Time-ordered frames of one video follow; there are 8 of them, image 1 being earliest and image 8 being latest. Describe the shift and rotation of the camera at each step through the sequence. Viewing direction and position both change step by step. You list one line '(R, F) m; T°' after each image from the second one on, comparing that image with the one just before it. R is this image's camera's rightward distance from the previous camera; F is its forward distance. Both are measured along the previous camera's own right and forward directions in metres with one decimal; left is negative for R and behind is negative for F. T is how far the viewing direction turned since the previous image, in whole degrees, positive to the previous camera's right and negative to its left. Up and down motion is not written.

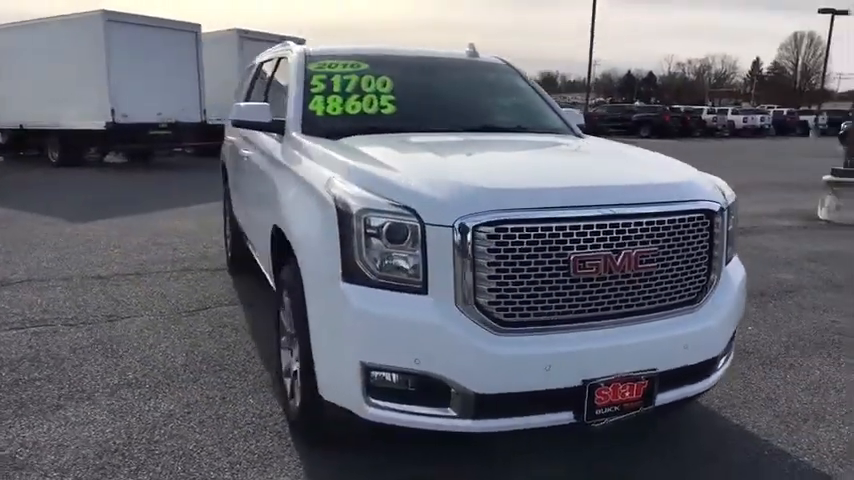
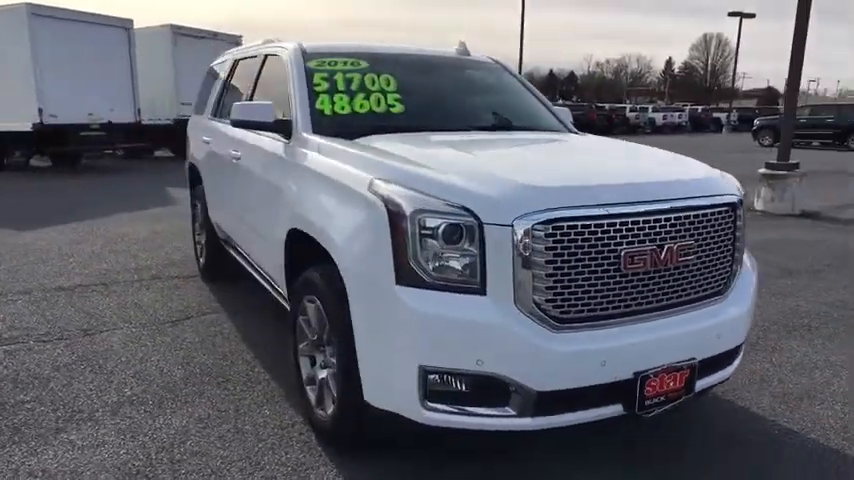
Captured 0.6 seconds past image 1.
(-0.5, +0.1) m; +6°
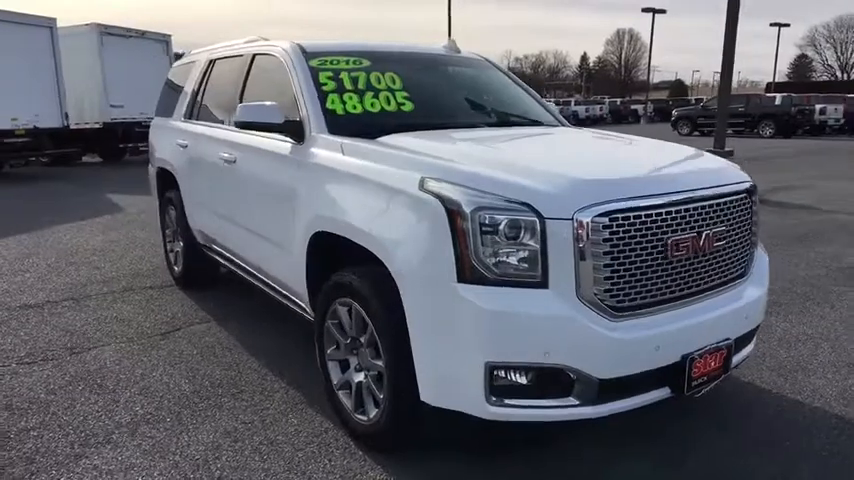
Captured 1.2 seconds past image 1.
(-0.6, 0.0) m; +7°
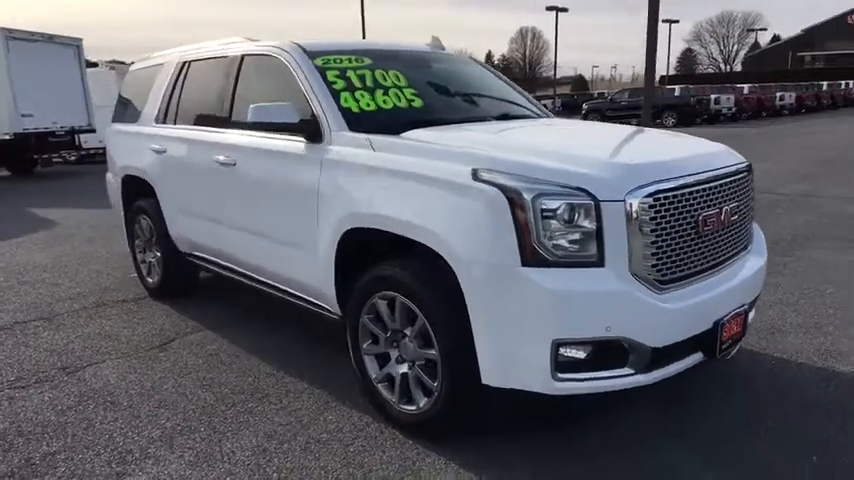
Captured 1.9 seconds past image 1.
(-0.7, -0.1) m; +8°
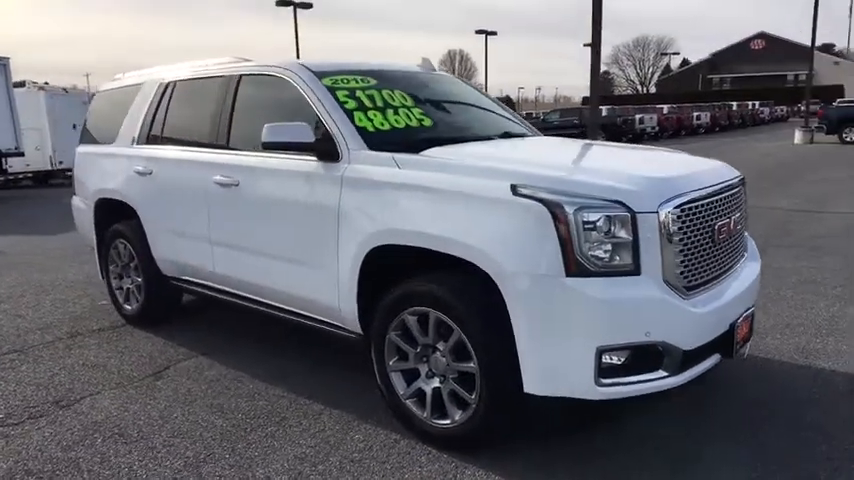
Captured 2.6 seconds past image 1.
(-0.5, 0.0) m; +6°
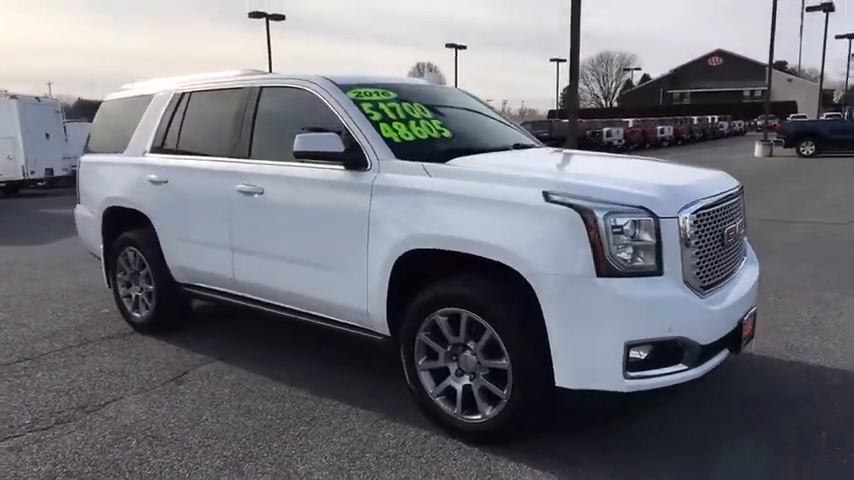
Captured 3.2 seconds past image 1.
(-0.4, -0.2) m; +3°
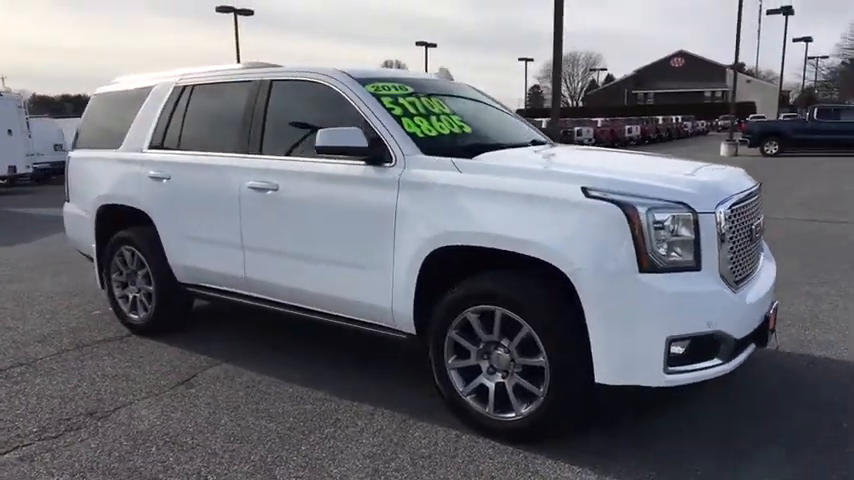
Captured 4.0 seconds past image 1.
(-0.4, +0.1) m; +3°
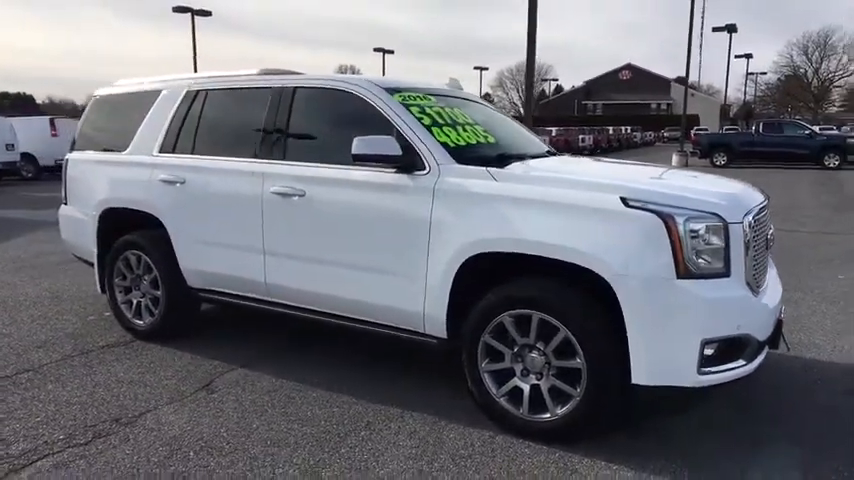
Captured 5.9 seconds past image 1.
(-0.5, -0.1) m; +4°
